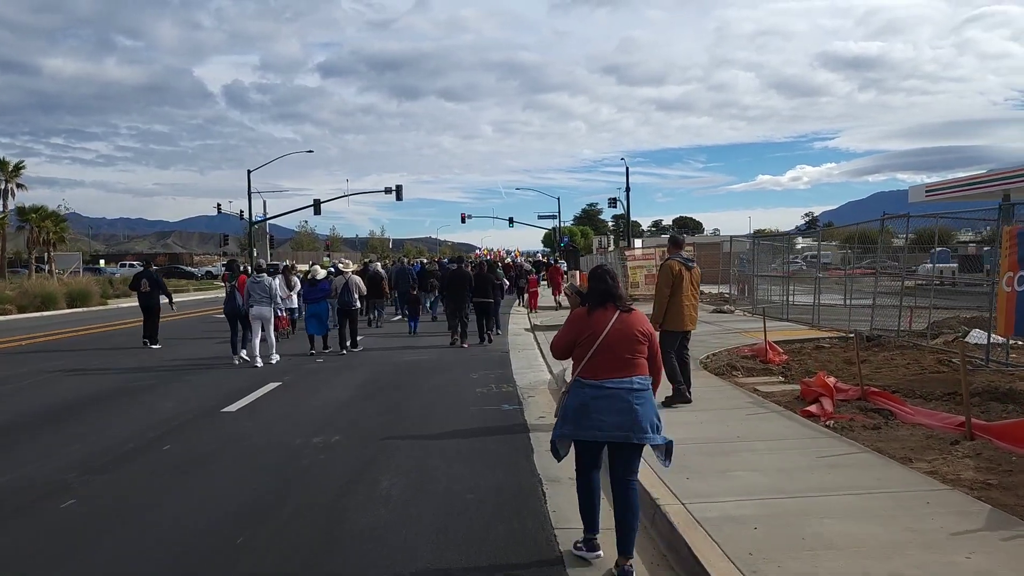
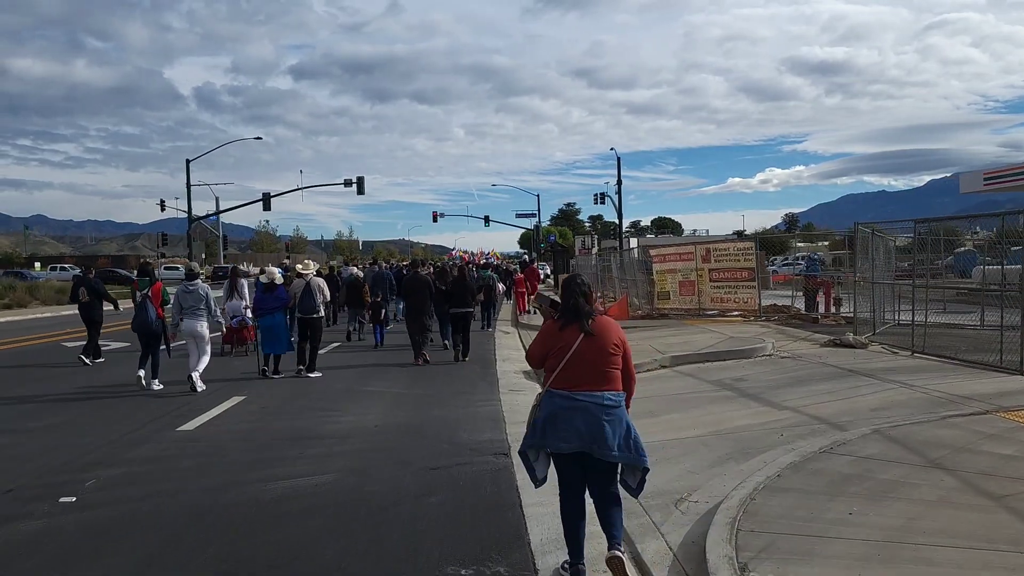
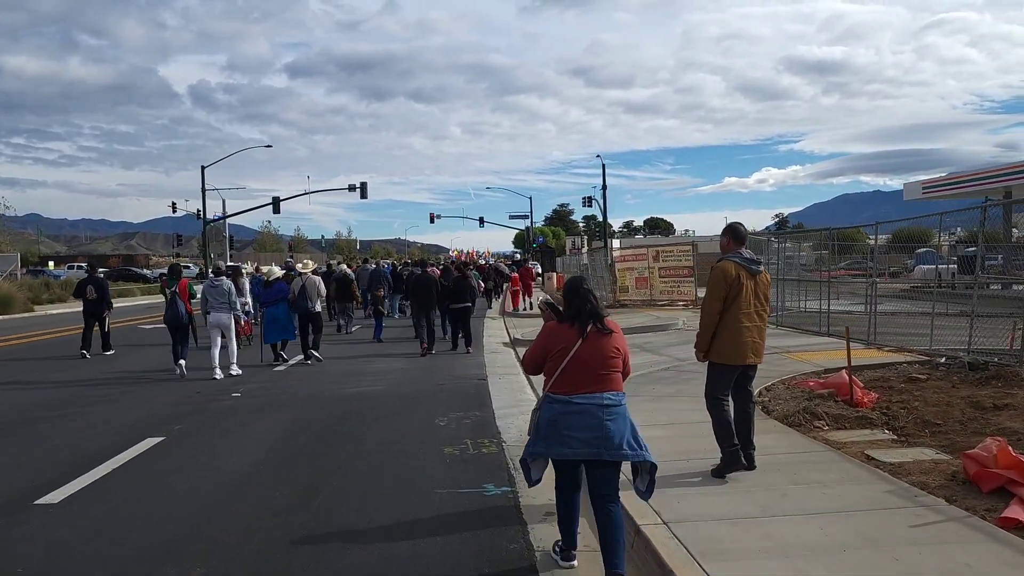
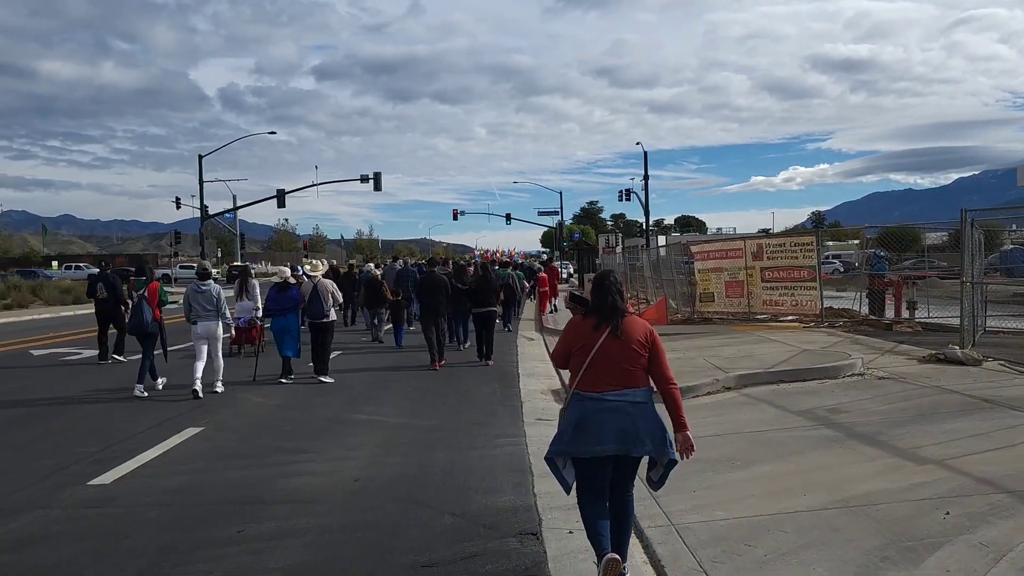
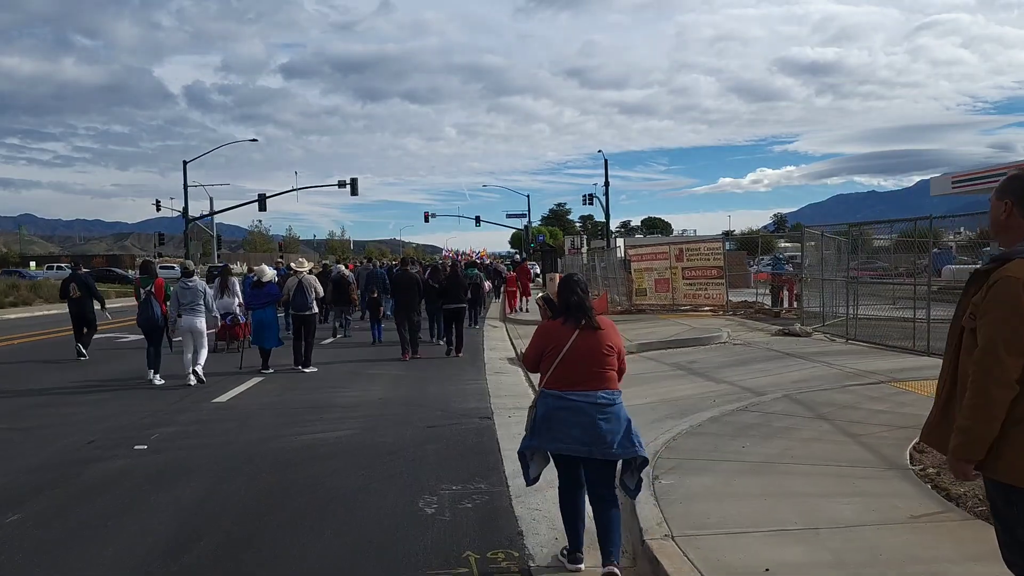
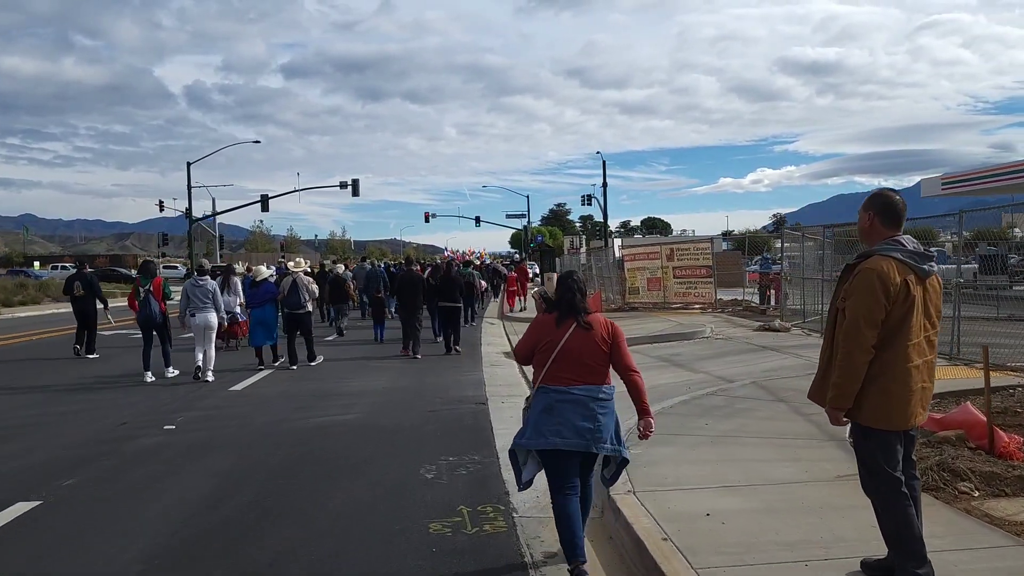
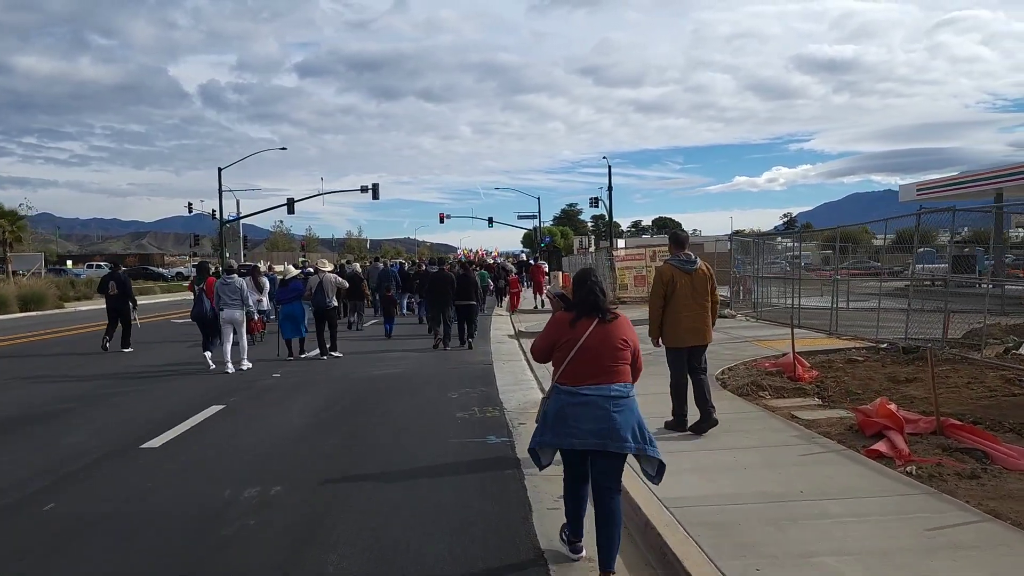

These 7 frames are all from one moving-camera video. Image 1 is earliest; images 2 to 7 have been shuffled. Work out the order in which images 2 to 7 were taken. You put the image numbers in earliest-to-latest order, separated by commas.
7, 3, 6, 5, 2, 4
